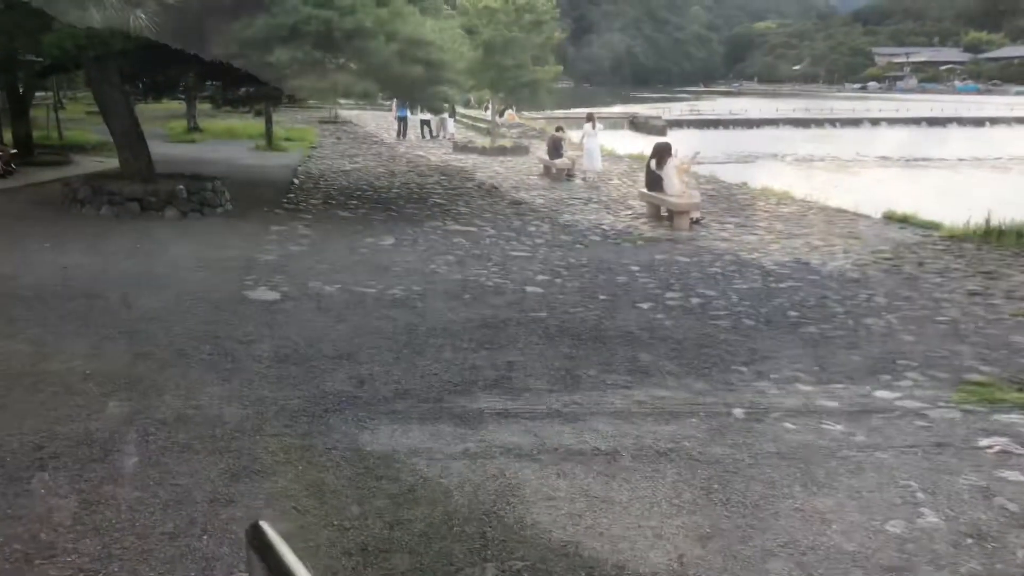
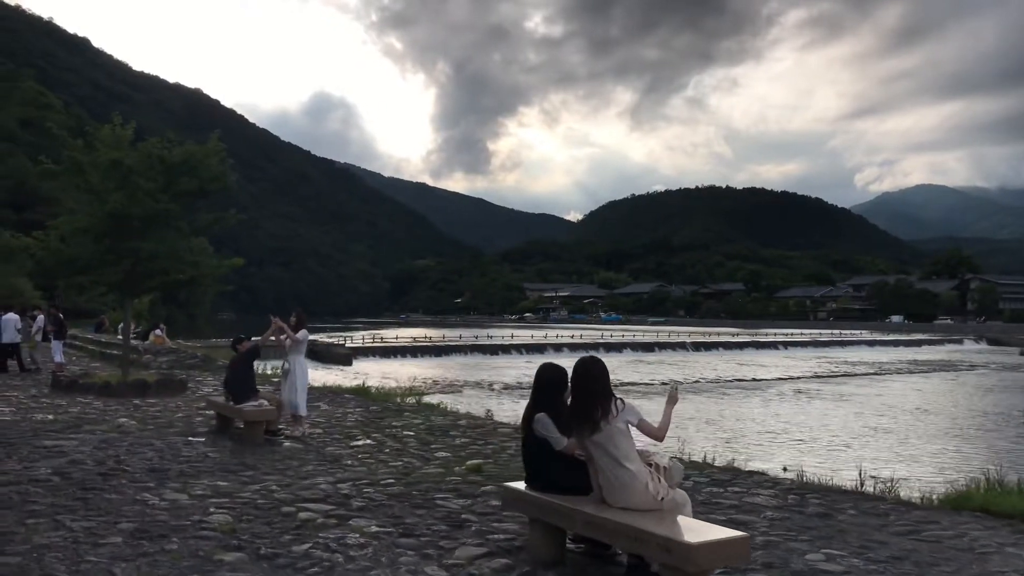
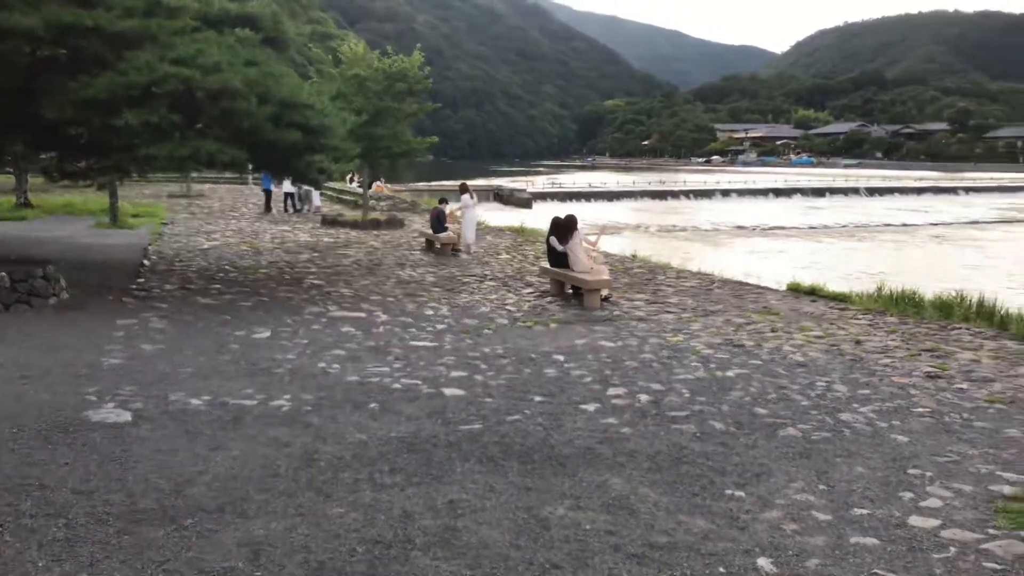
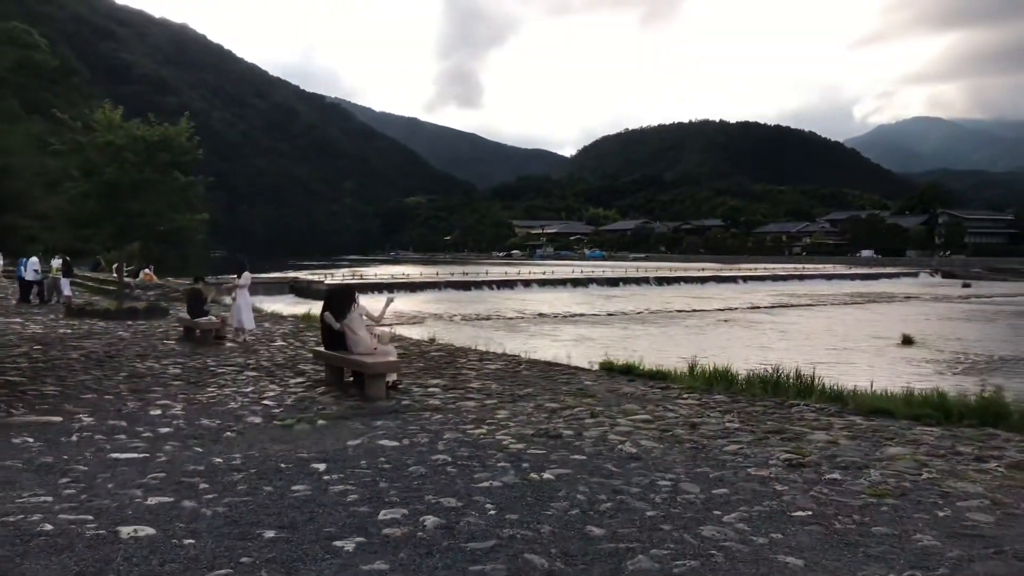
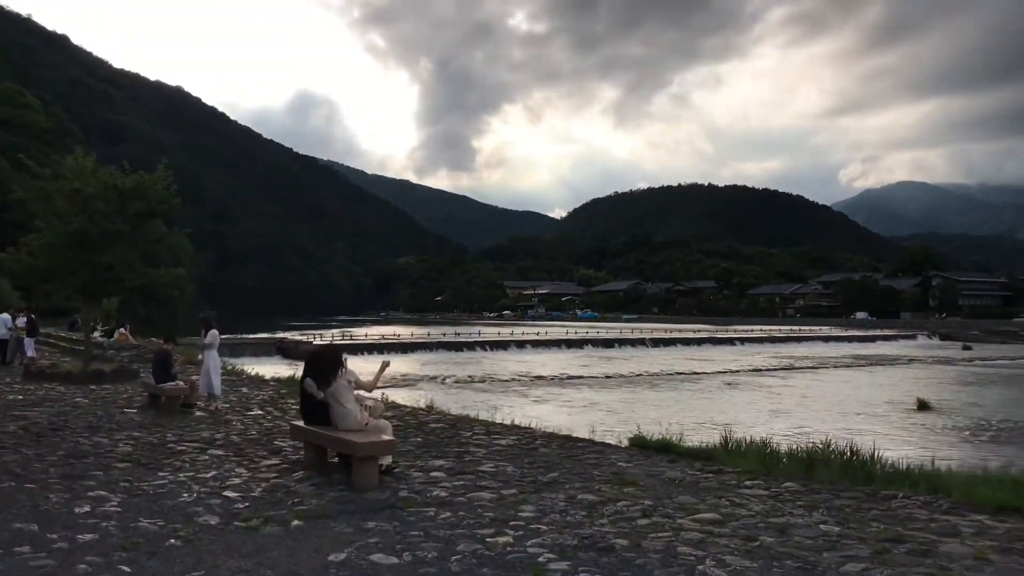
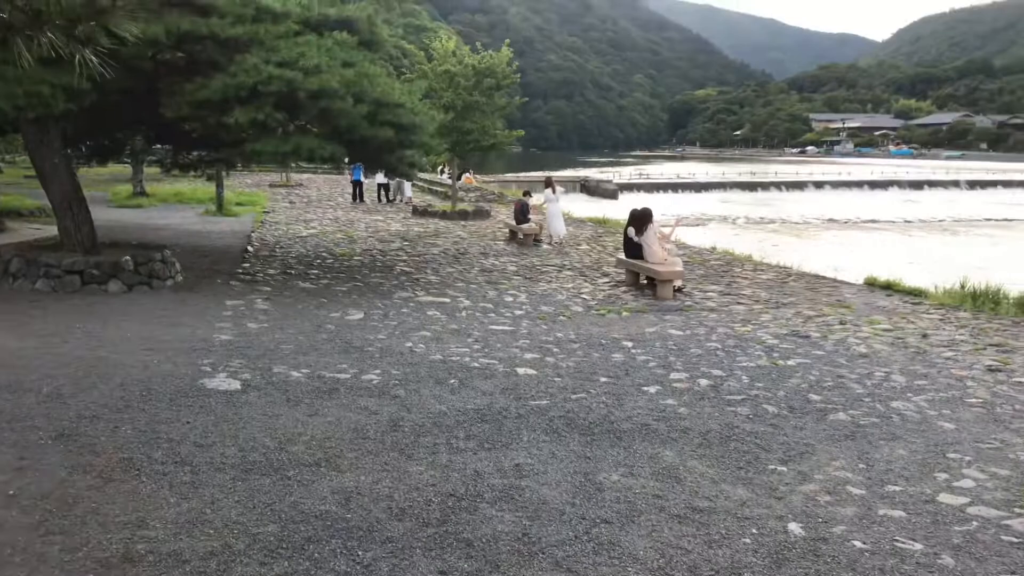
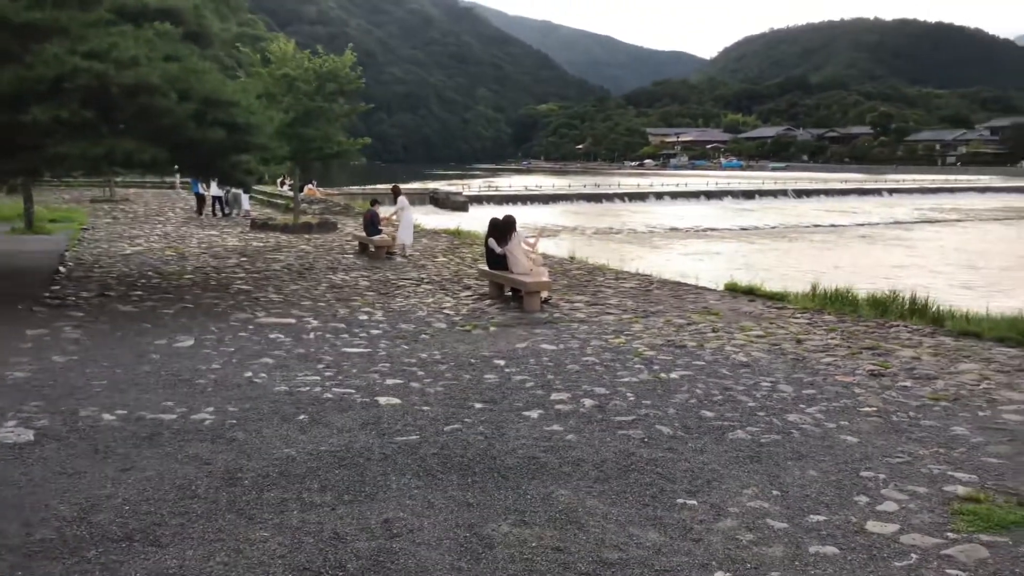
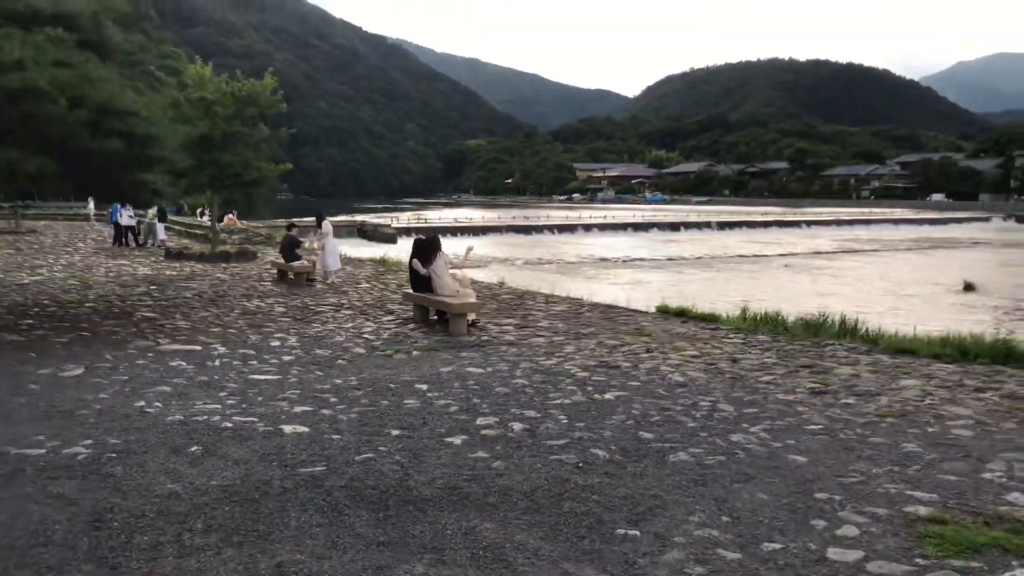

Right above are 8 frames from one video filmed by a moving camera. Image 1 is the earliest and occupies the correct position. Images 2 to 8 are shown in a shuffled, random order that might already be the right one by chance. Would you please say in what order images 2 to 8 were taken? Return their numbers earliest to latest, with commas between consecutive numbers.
6, 3, 7, 8, 4, 5, 2
